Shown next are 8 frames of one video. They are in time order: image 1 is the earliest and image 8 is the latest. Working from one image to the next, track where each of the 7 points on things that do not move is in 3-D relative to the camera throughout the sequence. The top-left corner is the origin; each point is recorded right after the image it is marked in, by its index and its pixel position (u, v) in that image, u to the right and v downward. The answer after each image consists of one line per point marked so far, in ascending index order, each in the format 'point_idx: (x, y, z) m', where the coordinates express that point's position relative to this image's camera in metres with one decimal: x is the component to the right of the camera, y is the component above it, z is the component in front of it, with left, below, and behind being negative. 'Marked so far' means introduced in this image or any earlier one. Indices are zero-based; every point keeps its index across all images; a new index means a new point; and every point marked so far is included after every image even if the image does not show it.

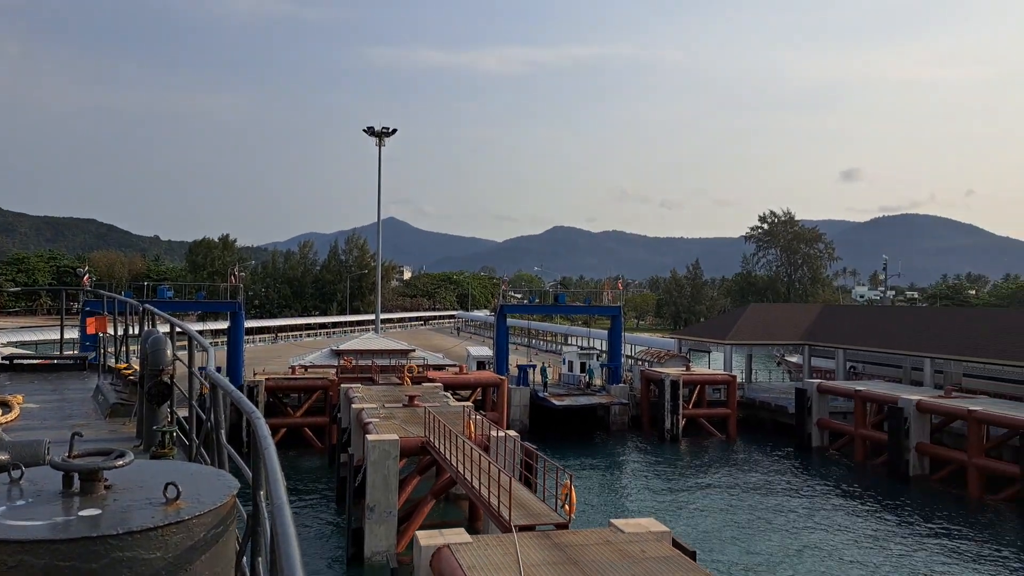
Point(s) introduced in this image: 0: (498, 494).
0: (-0.3, -3.7, +14.8) m
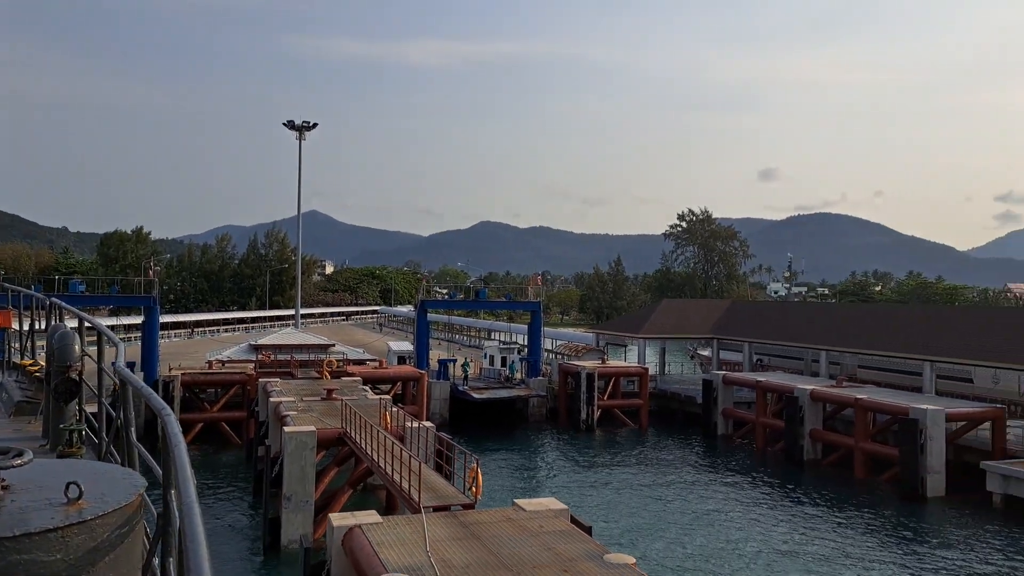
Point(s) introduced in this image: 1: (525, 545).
0: (-1.9, -3.6, +15.5) m
1: (+0.2, -3.5, +11.1) m
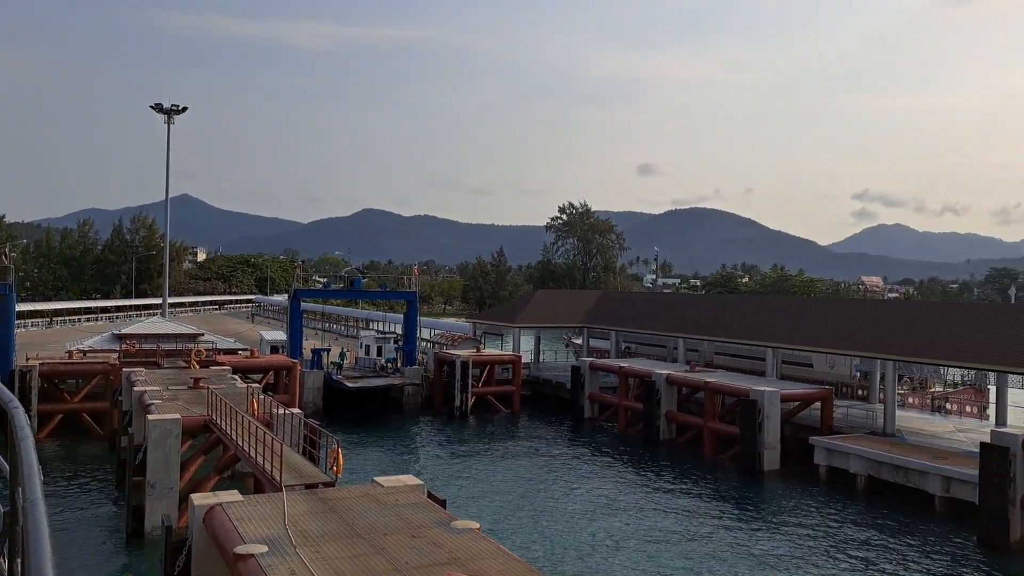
0: (-4.7, -3.4, +16.1) m
1: (-1.9, -3.3, +12.0) m
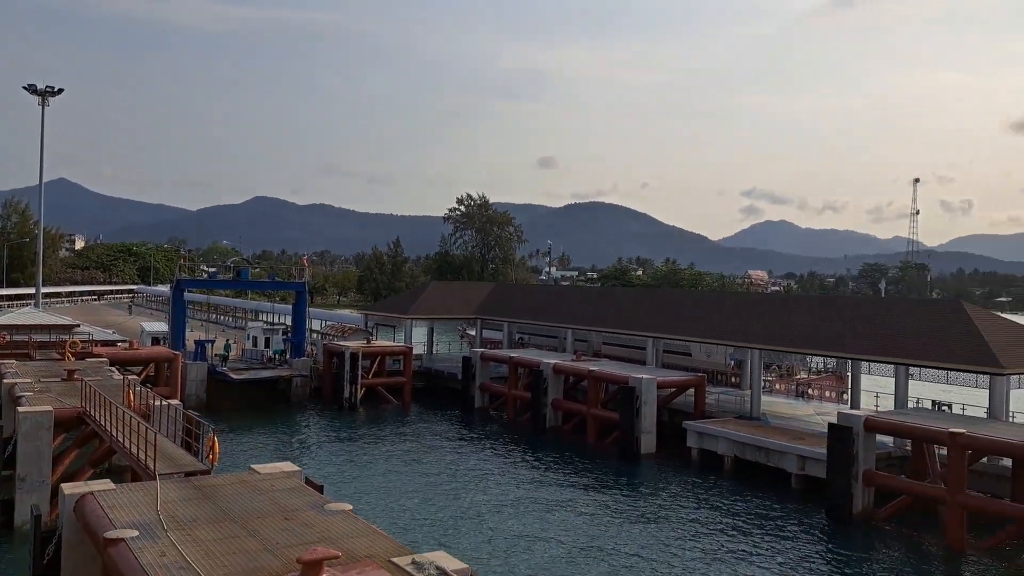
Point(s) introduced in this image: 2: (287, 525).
0: (-7.1, -3.2, +16.1) m
1: (-3.9, -3.2, +12.3) m
2: (-3.1, -3.2, +11.2) m
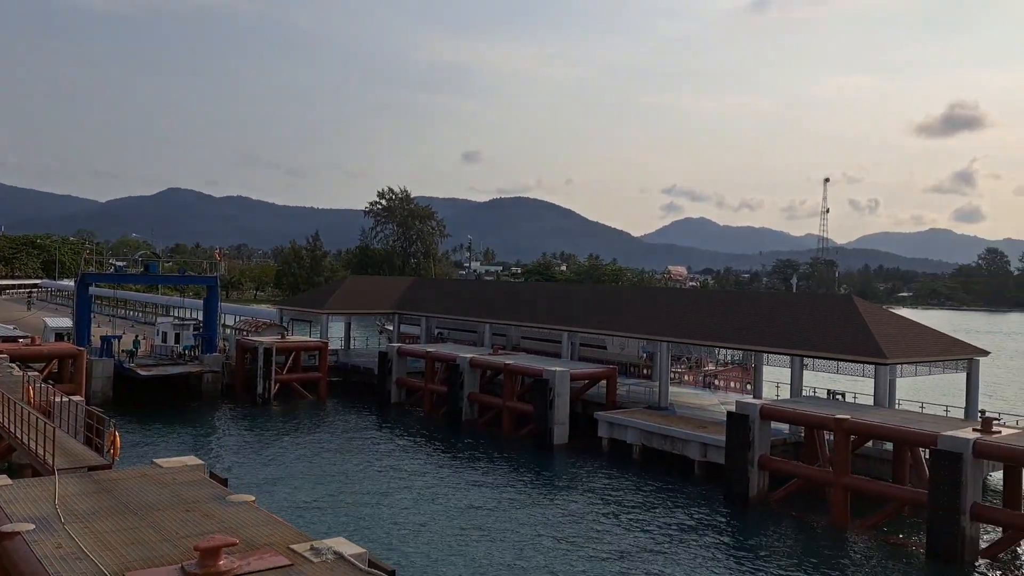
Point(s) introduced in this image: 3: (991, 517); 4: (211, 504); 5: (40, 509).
0: (-8.9, -3.1, +15.8) m
1: (-5.4, -3.1, +12.4) m
2: (-4.5, -3.2, +11.3) m
3: (+11.4, -5.4, +19.6) m
4: (-4.4, -3.2, +12.1) m
5: (-6.6, -3.1, +11.4) m
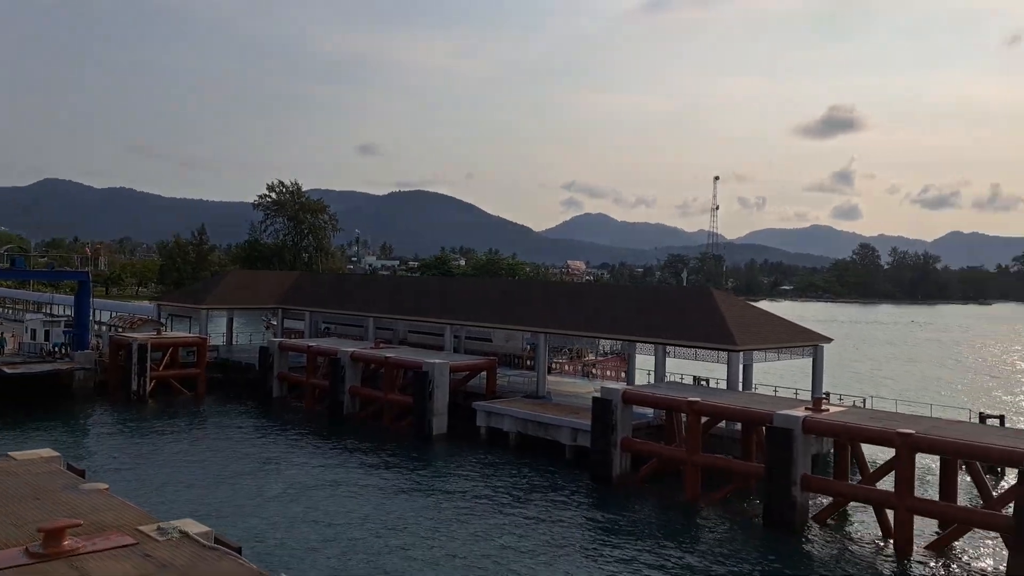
0: (-11.7, -3.0, +15.5) m
1: (-7.7, -3.0, +12.5) m
2: (-6.7, -3.1, +11.6) m
3: (+8.1, -5.2, +21.7) m
4: (-6.7, -3.1, +12.3) m
5: (-8.8, -3.0, +11.4) m
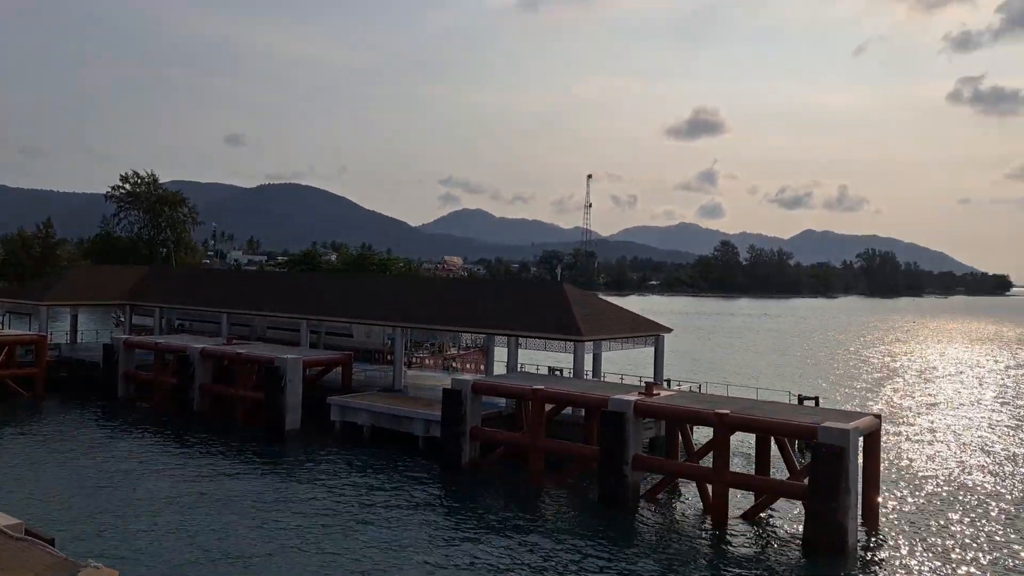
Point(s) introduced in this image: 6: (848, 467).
0: (-14.8, -2.9, +14.3) m
1: (-10.4, -2.9, +11.9) m
2: (-9.3, -3.0, +11.2) m
3: (+3.9, -5.0, +23.4) m
4: (-9.4, -3.0, +11.9) m
5: (-11.3, -2.9, +10.6) m
6: (+8.1, -4.3, +19.8) m
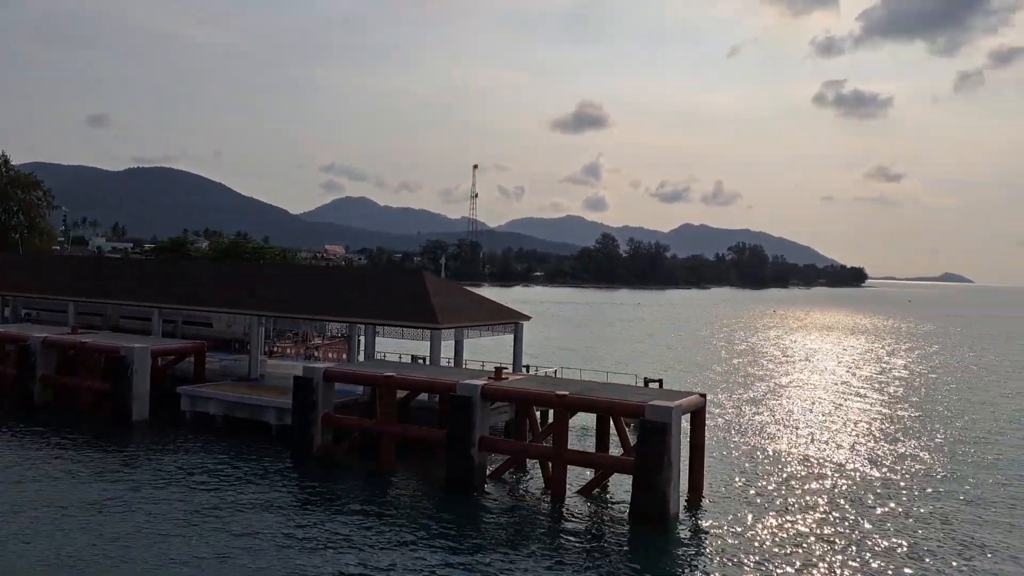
0: (-17.7, -2.6, +12.7) m
1: (-13.1, -2.7, +11.0) m
2: (-11.8, -2.7, +10.4) m
3: (-0.5, -4.7, +24.4) m
4: (-12.1, -2.7, +11.1) m
5: (-13.7, -2.7, +9.6) m
6: (+4.1, -4.0, +21.4) m
